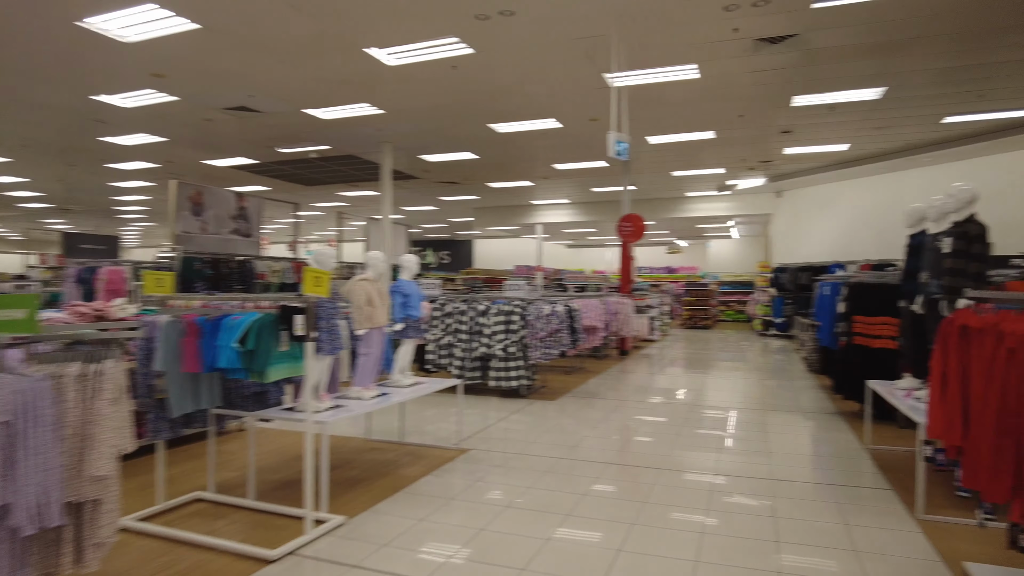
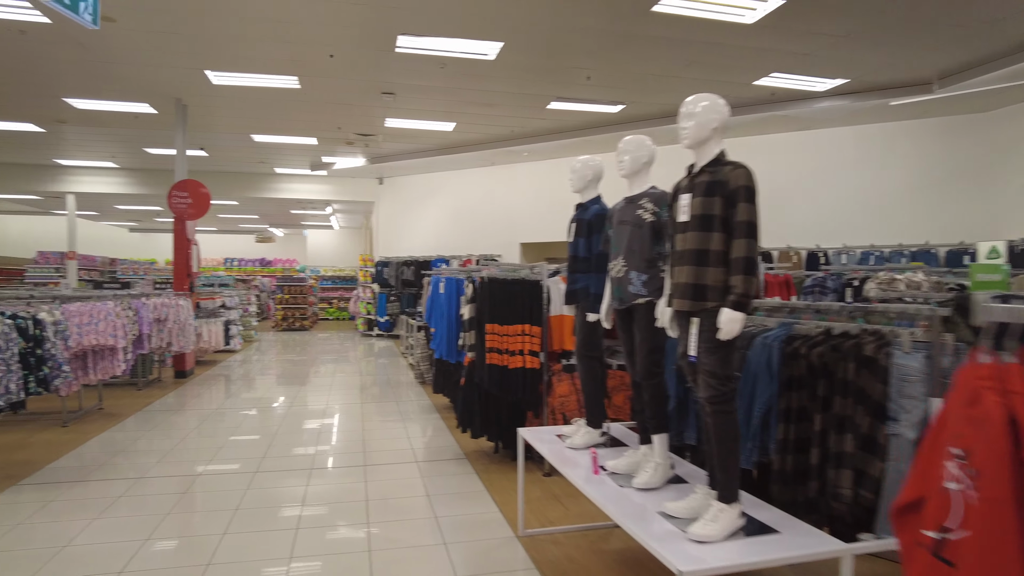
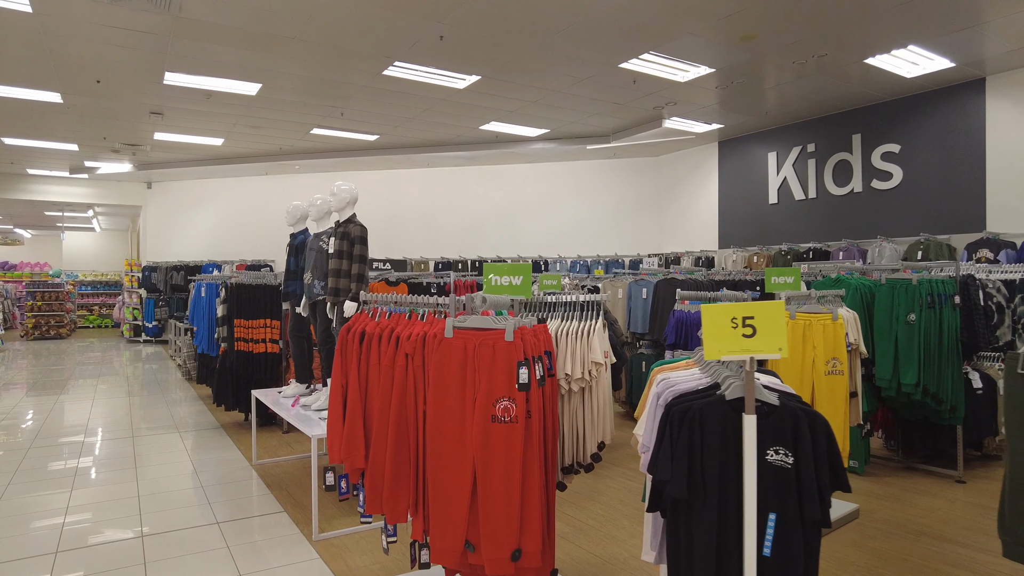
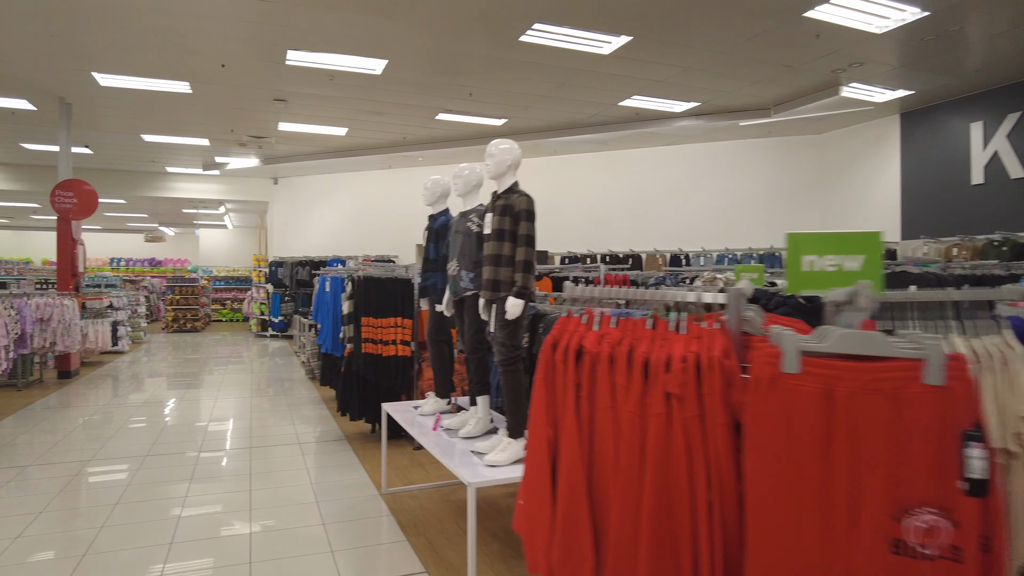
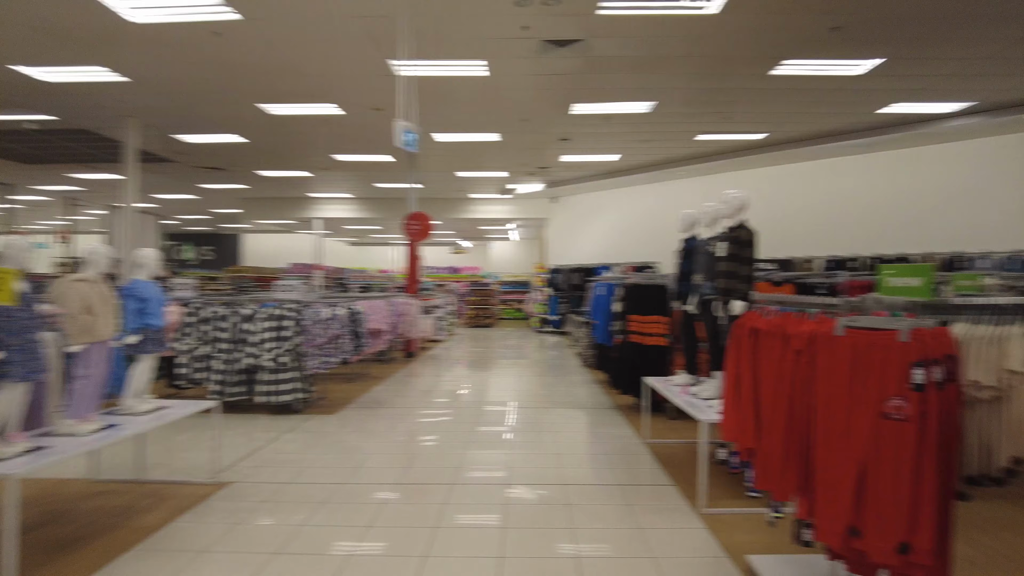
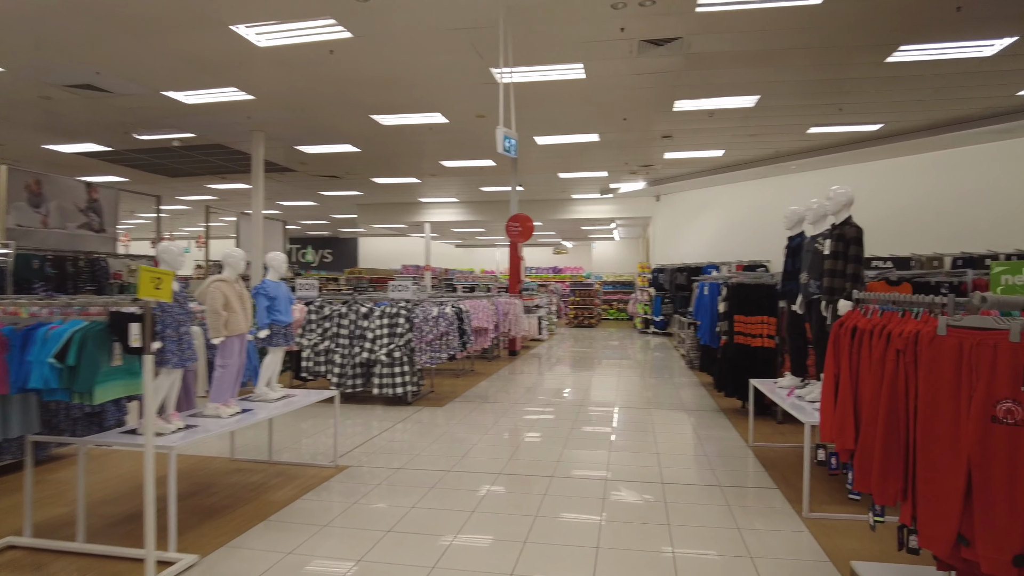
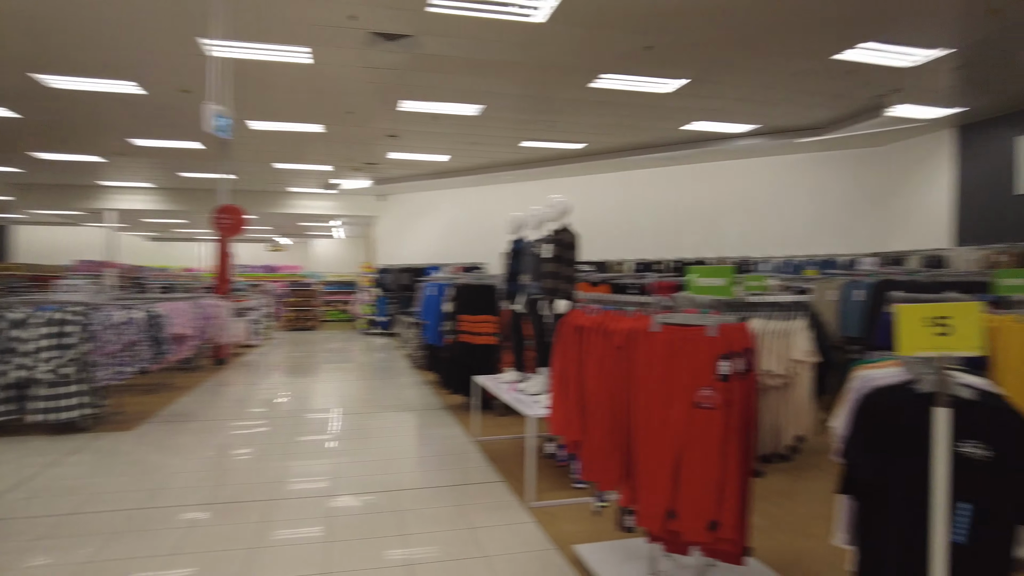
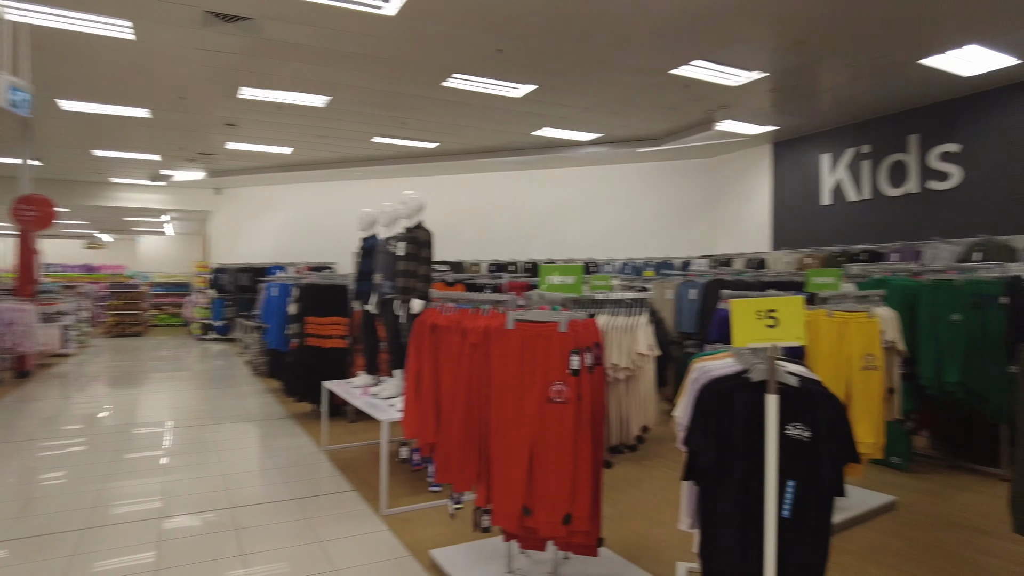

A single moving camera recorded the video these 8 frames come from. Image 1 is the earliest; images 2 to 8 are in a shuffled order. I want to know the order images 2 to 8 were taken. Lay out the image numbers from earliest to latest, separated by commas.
6, 5, 7, 8, 3, 4, 2
